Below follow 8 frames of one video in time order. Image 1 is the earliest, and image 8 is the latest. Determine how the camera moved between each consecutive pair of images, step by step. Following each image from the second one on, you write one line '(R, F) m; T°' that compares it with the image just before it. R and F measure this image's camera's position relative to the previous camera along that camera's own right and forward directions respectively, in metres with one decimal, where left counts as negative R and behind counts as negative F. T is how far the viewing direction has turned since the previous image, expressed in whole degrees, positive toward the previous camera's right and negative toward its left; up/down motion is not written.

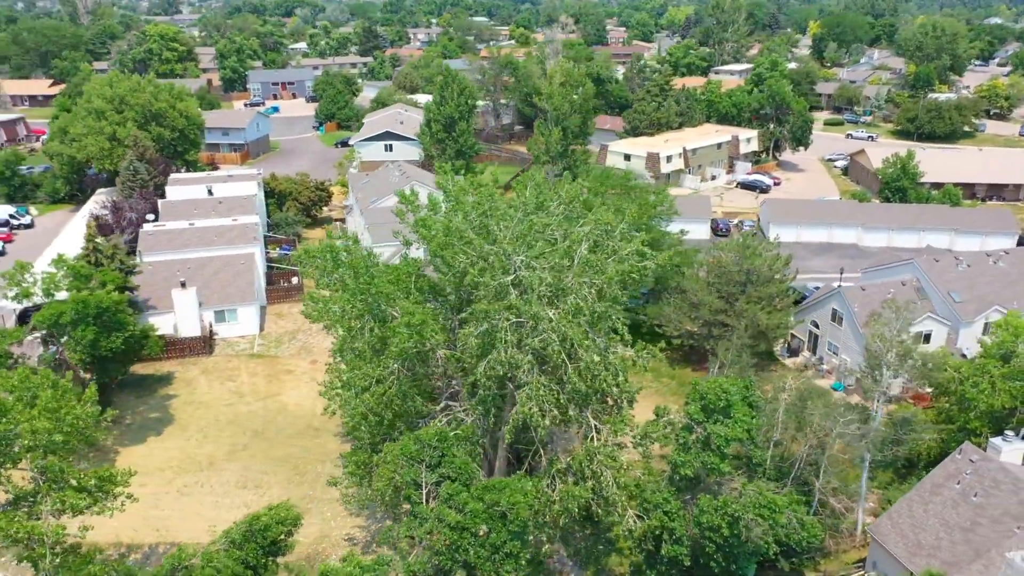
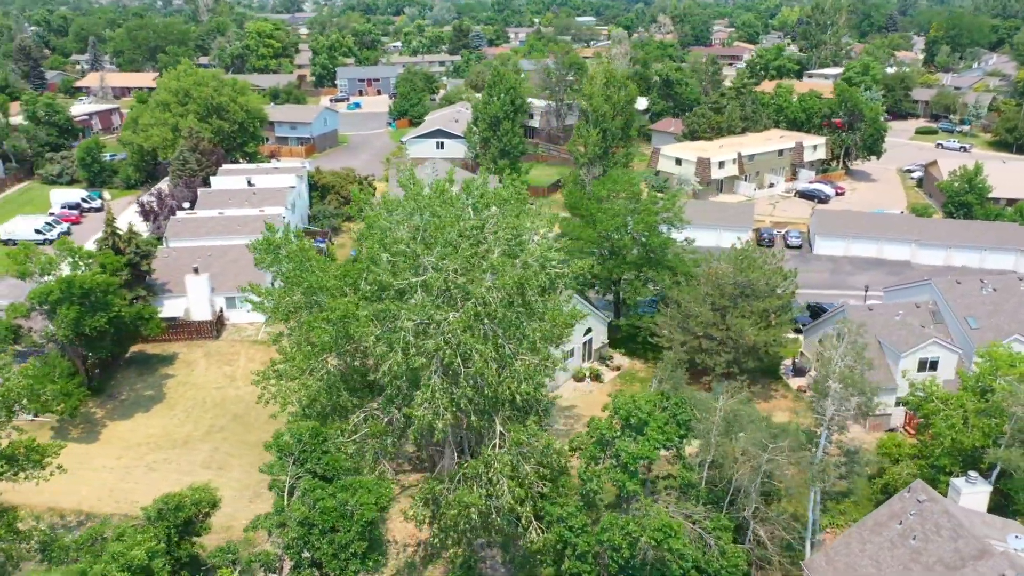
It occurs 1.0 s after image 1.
(+4.5, +0.5) m; -8°
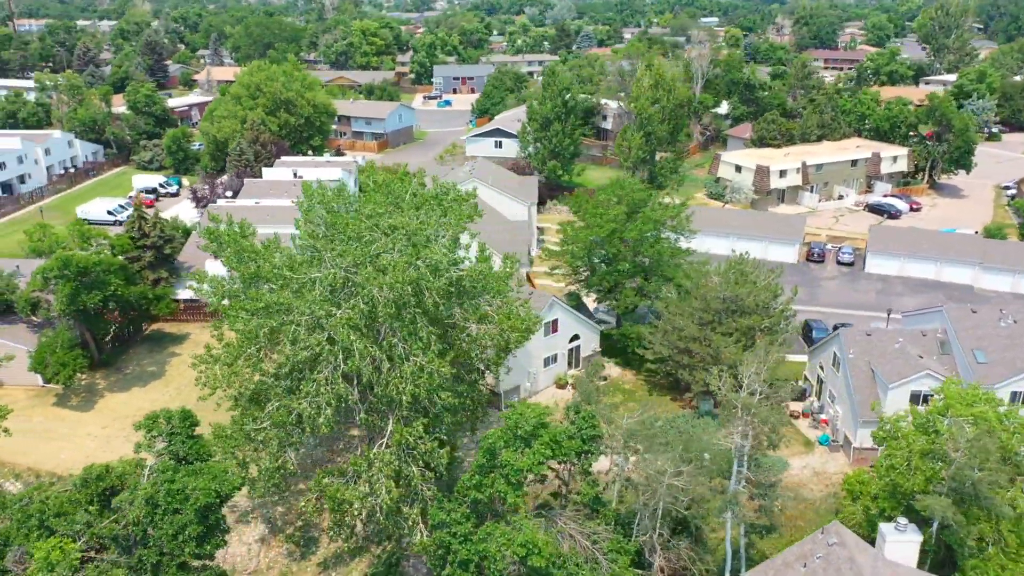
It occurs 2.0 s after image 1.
(+5.1, +0.6) m; -9°
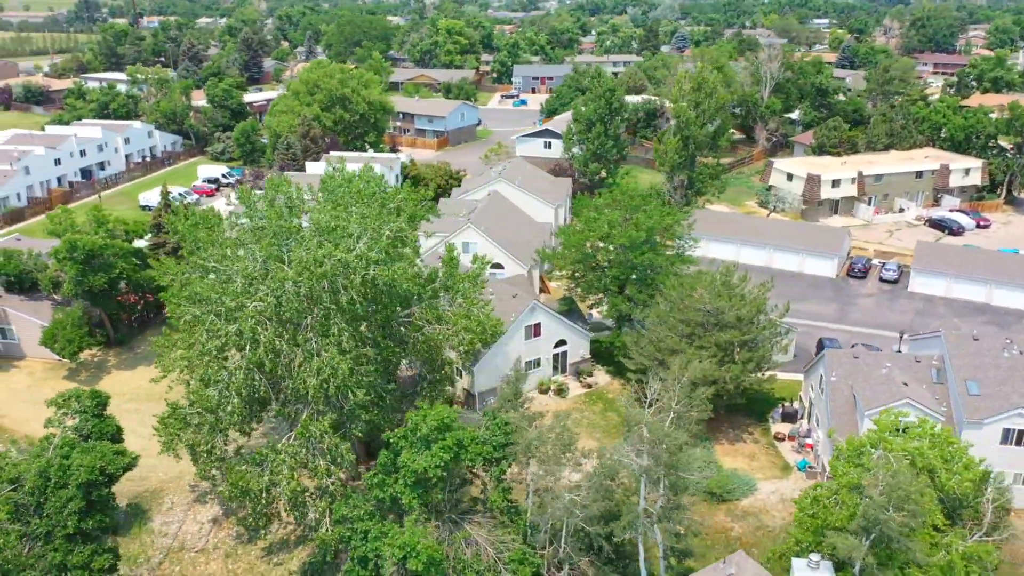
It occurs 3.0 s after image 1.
(+4.3, +0.5) m; -7°
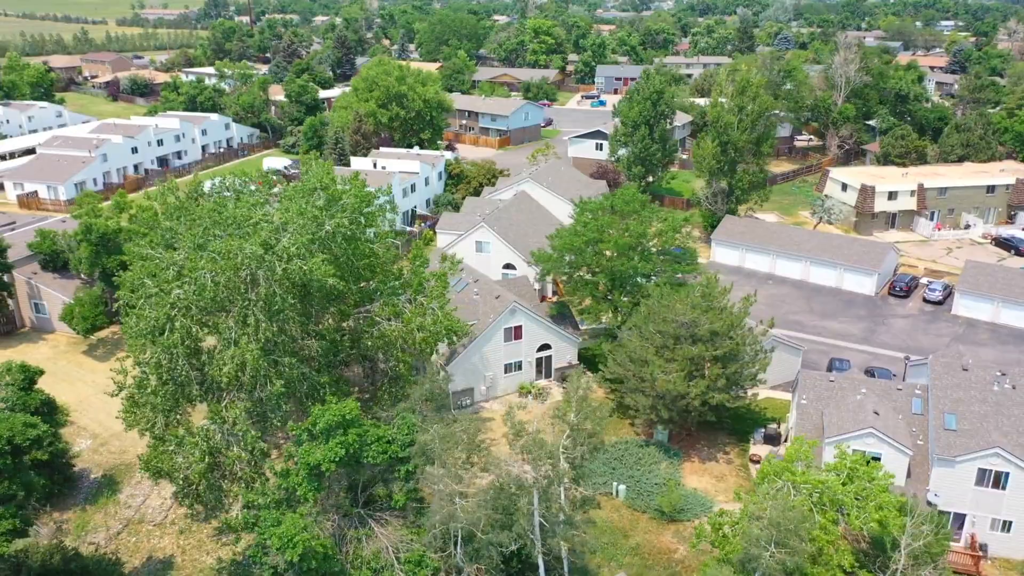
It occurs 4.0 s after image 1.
(+4.5, +0.5) m; -8°
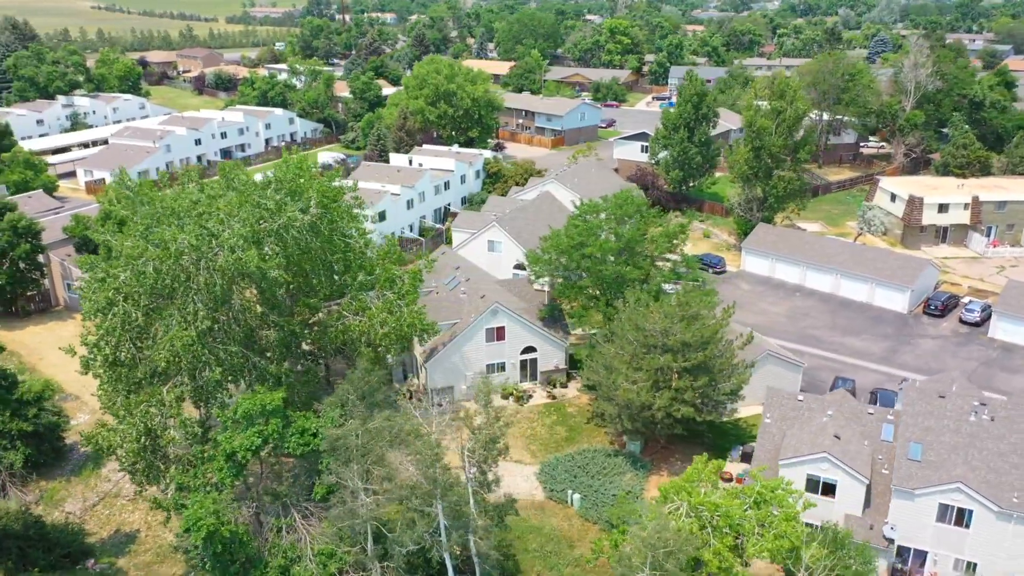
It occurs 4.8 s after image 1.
(+3.9, +0.4) m; -7°
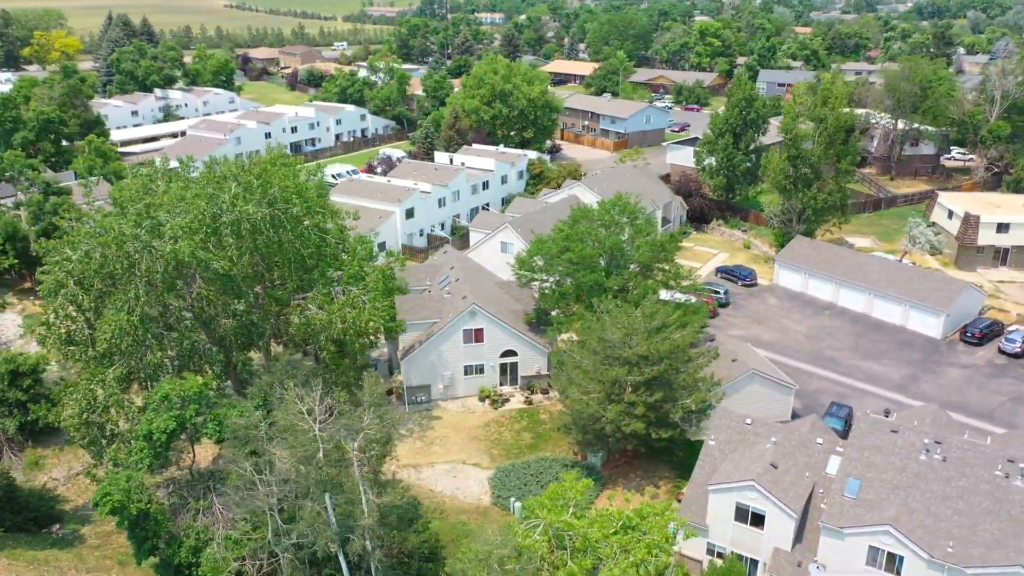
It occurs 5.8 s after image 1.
(+4.5, +0.5) m; -8°
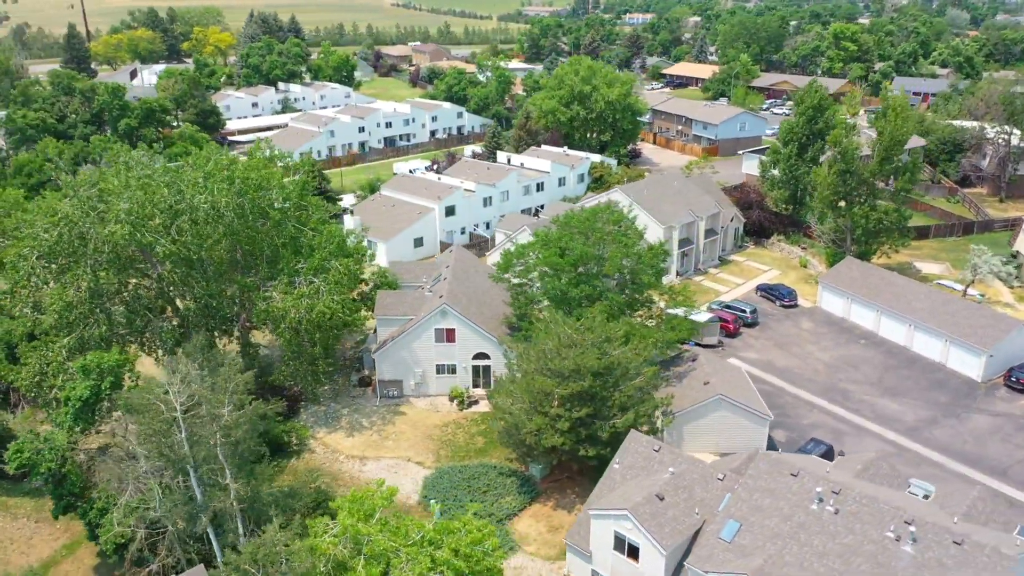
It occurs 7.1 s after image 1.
(+6.2, +0.8) m; -11°
